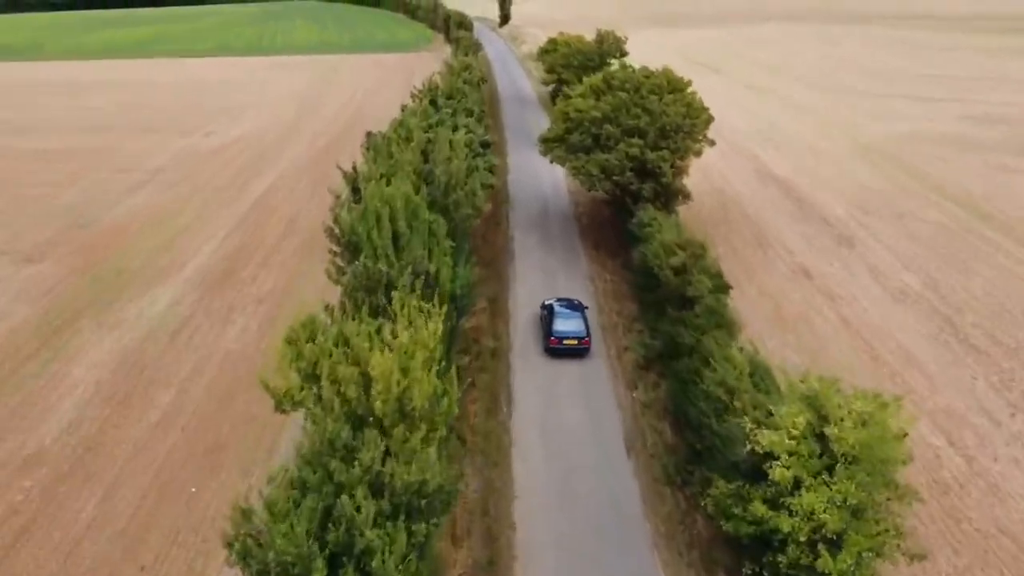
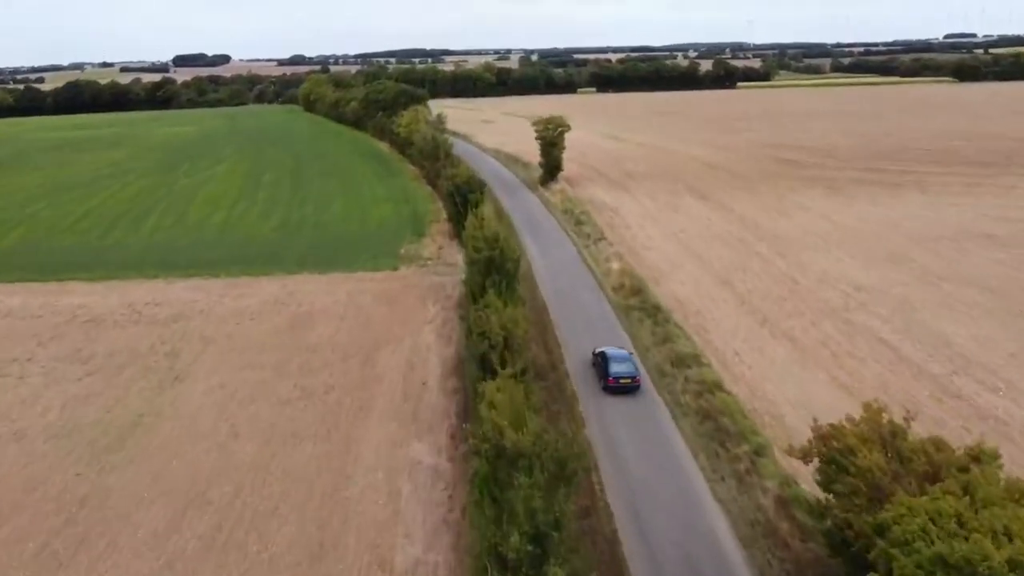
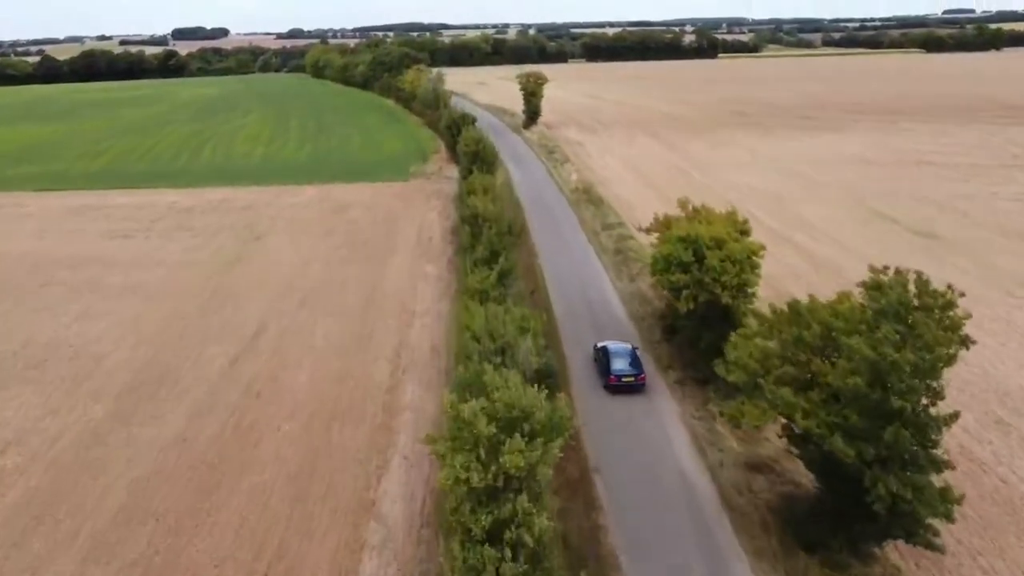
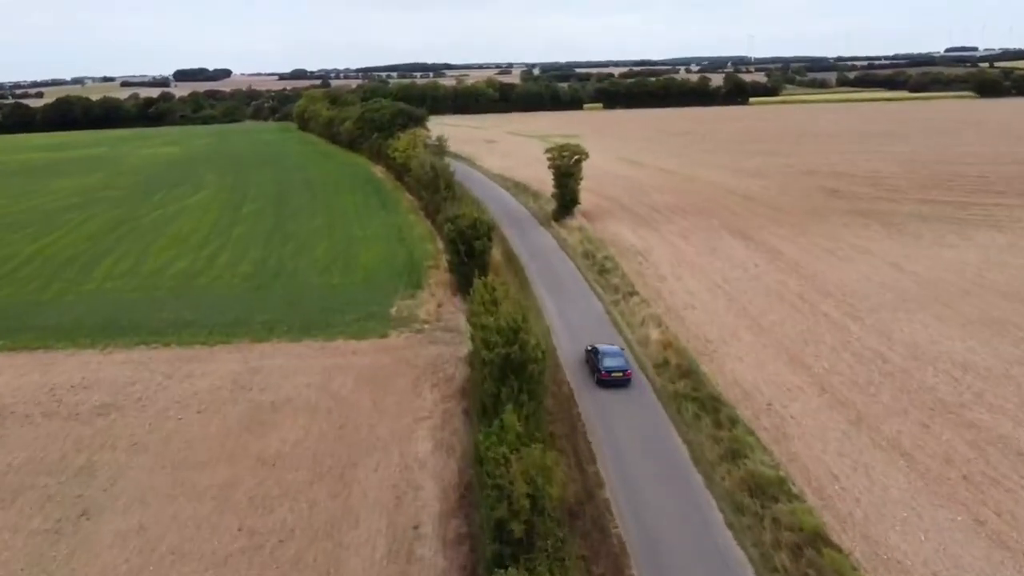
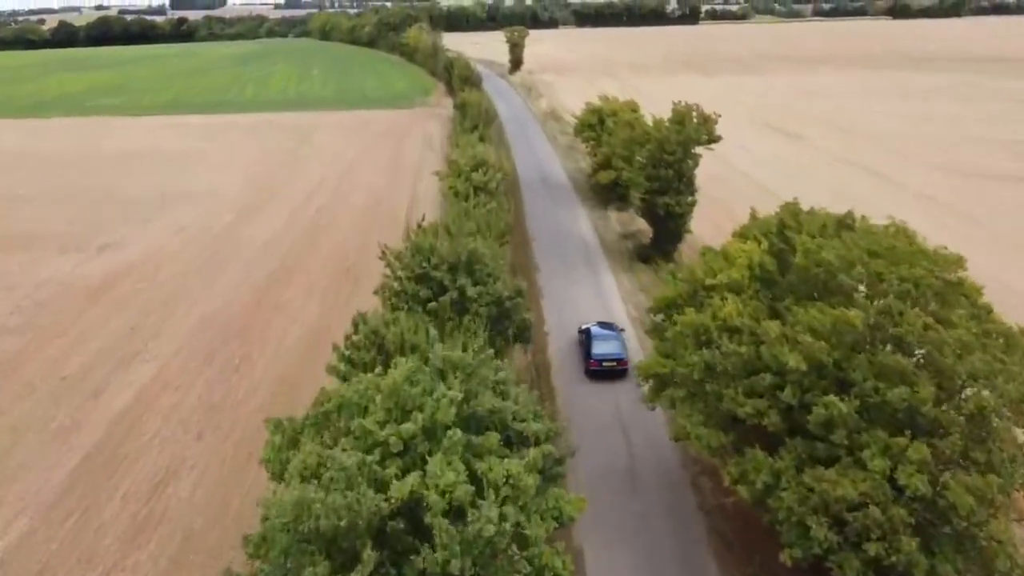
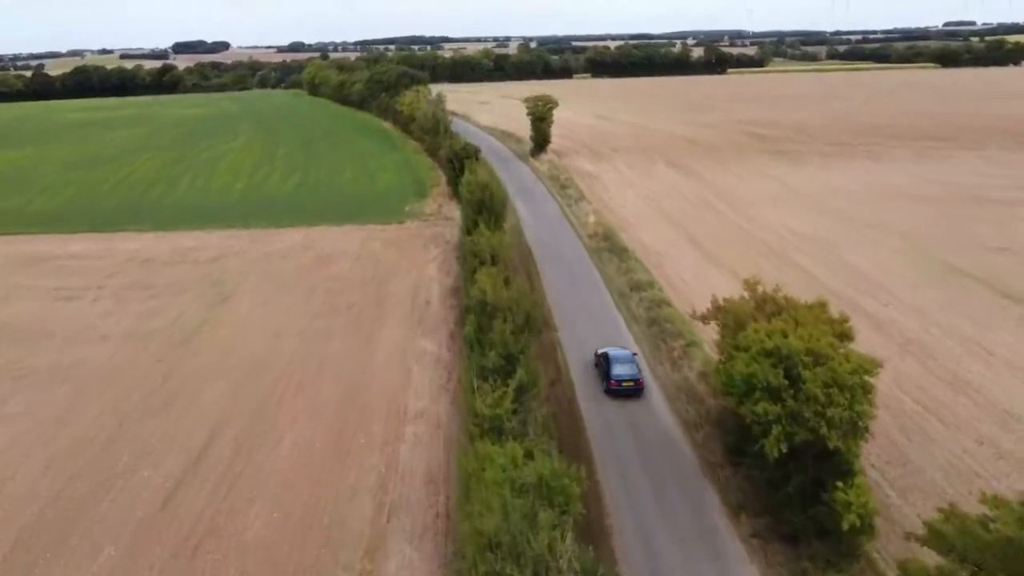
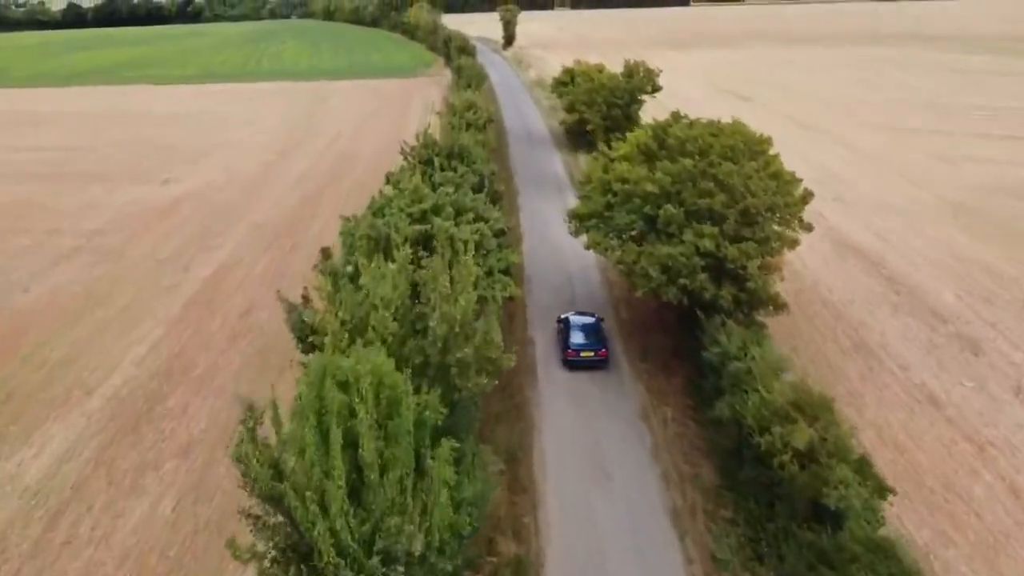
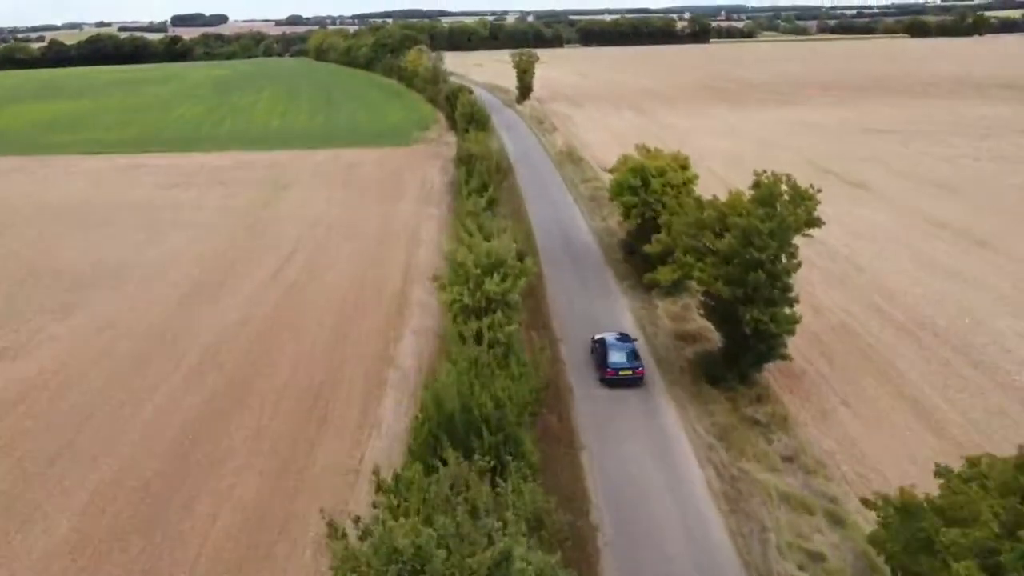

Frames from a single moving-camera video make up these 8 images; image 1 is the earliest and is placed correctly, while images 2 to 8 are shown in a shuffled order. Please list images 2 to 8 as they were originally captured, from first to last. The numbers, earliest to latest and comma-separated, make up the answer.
7, 5, 8, 3, 6, 2, 4
